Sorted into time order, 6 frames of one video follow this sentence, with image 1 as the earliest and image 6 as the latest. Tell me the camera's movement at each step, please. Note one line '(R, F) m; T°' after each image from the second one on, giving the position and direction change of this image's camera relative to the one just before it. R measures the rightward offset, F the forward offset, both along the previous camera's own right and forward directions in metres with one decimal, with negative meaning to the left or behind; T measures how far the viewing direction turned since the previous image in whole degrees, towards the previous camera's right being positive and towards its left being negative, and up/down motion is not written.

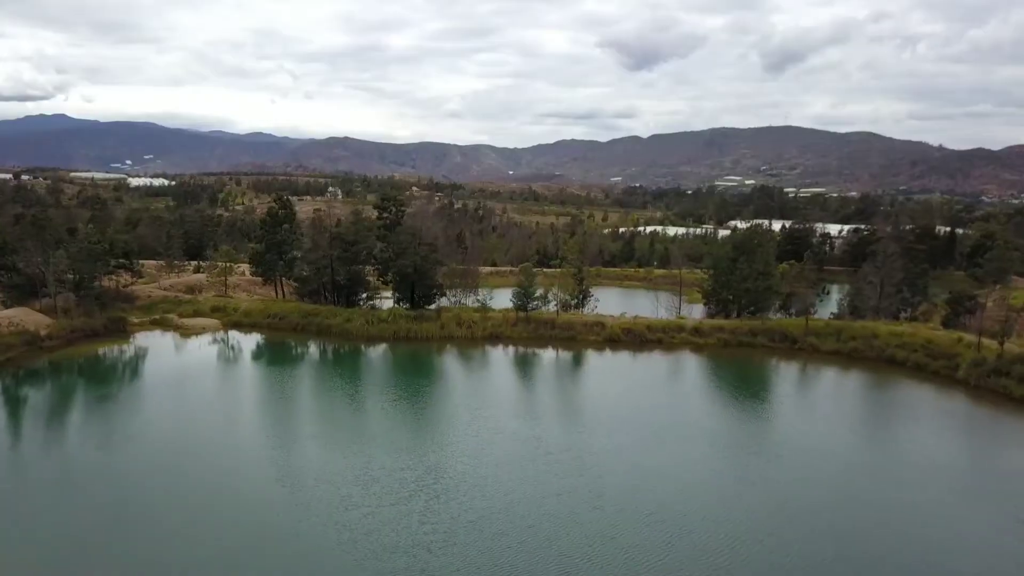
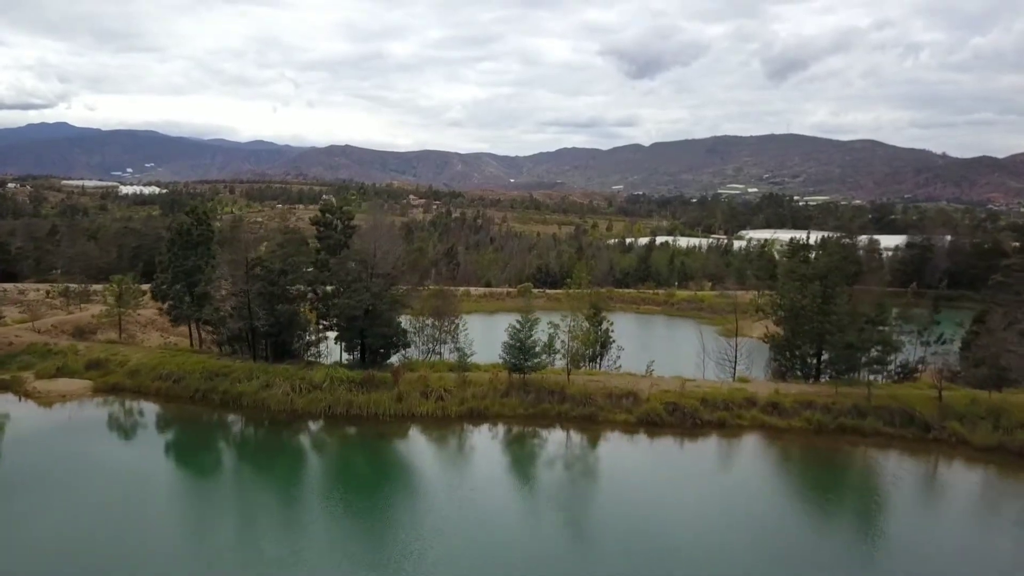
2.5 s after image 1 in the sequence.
(+0.4, +13.8) m; 0°
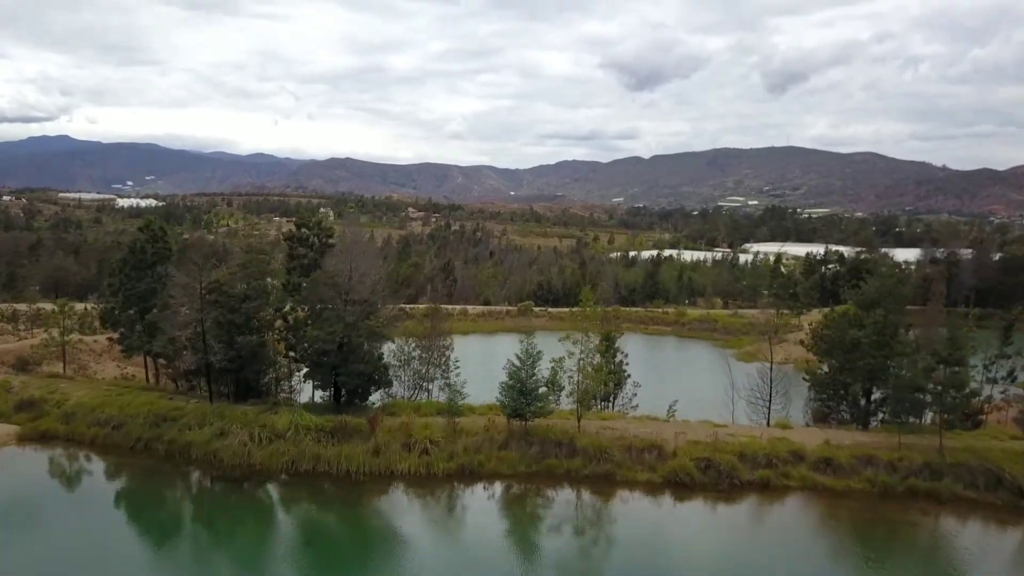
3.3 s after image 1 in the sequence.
(0.0, +5.0) m; 0°
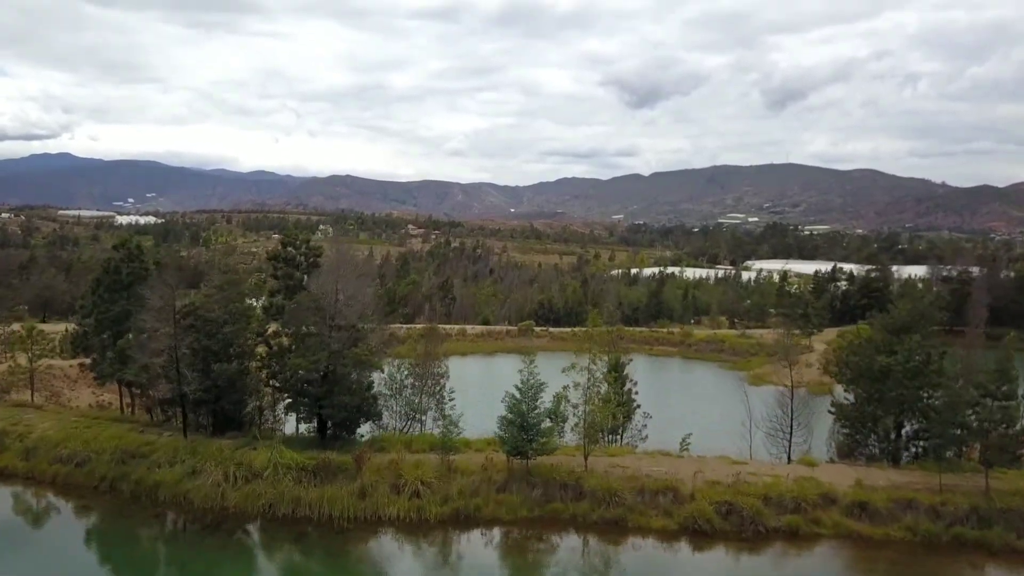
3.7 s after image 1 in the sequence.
(0.0, +2.3) m; 0°
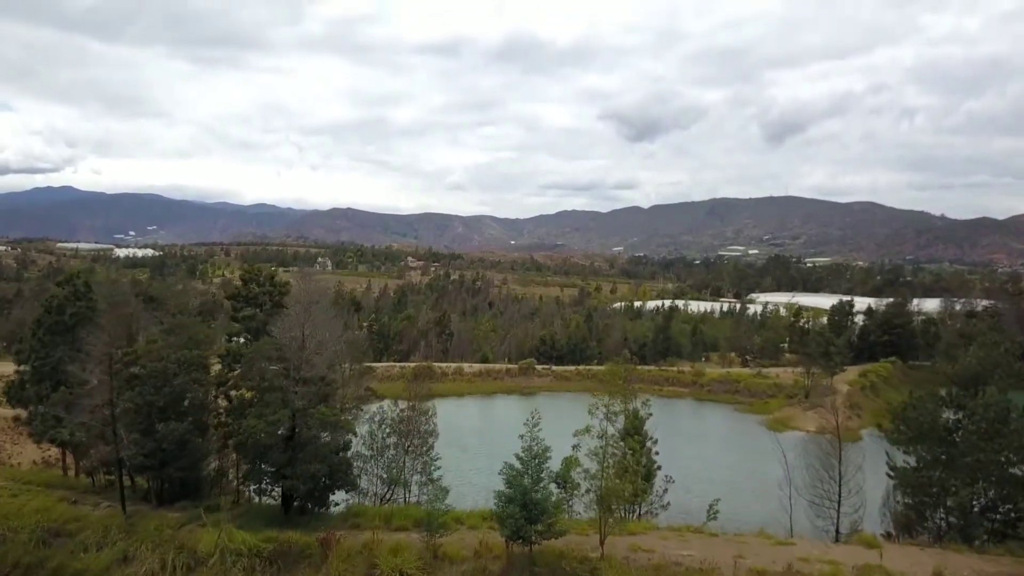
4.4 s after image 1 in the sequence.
(0.0, +4.1) m; 0°
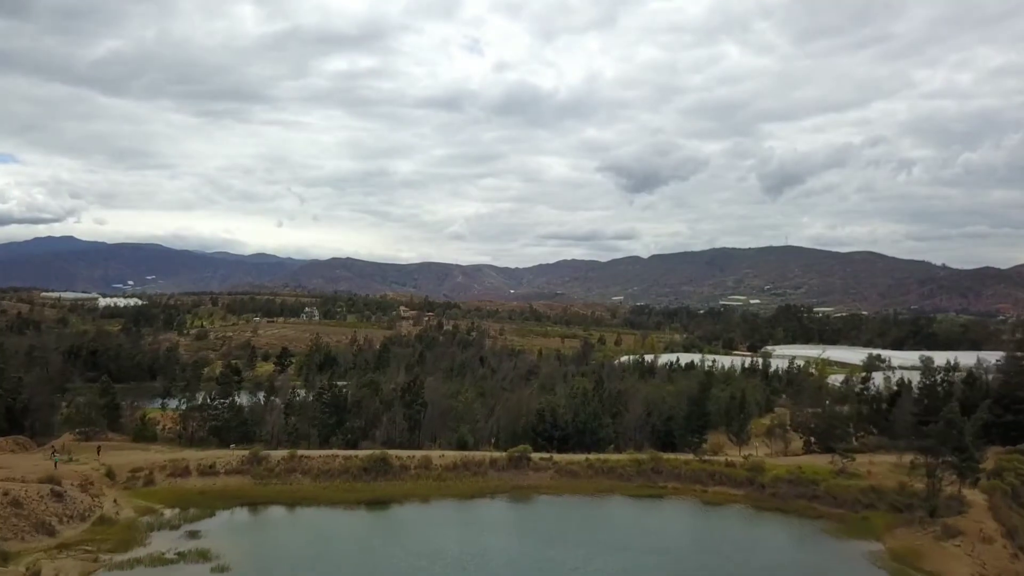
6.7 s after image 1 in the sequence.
(+0.9, +18.4) m; 0°
